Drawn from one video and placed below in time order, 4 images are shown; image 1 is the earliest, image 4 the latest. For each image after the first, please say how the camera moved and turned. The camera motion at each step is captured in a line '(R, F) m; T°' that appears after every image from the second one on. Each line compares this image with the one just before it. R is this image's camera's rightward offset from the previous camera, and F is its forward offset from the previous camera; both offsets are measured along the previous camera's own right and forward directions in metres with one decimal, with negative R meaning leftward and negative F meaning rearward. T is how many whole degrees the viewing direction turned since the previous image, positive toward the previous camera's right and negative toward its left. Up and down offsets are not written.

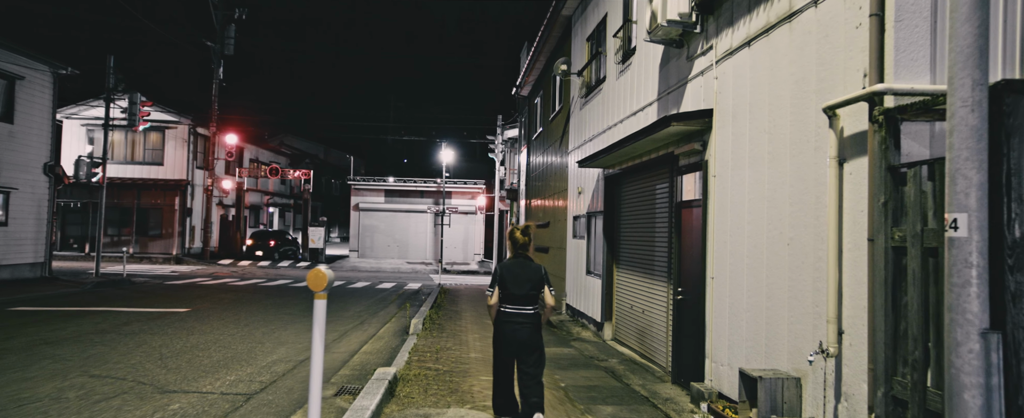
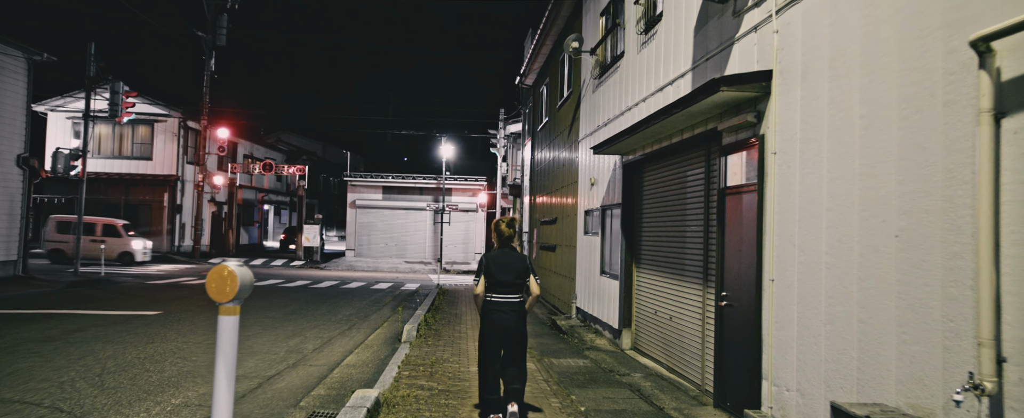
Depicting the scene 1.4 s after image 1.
(-0.1, +1.2) m; 0°
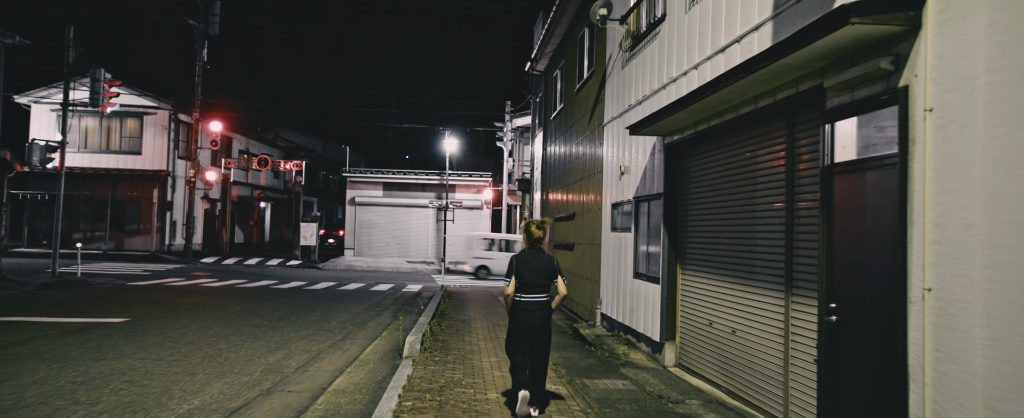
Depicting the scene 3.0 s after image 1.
(-0.3, +1.4) m; 0°
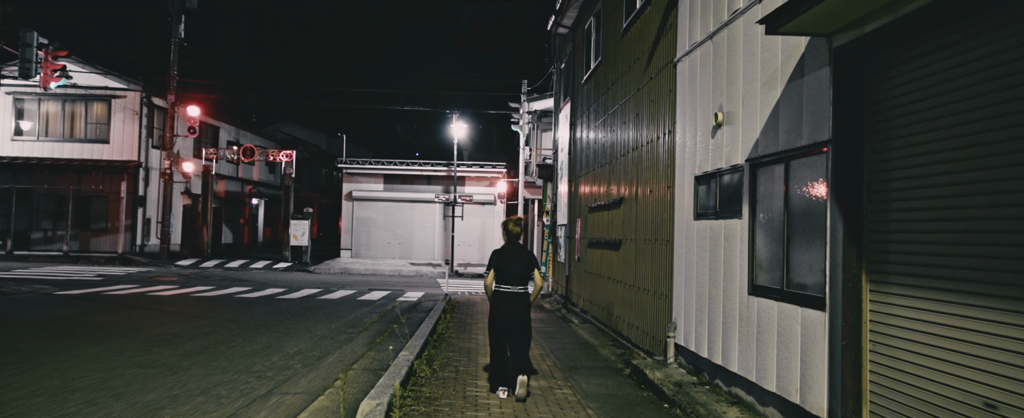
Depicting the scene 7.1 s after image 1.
(-0.2, +3.5) m; -1°
